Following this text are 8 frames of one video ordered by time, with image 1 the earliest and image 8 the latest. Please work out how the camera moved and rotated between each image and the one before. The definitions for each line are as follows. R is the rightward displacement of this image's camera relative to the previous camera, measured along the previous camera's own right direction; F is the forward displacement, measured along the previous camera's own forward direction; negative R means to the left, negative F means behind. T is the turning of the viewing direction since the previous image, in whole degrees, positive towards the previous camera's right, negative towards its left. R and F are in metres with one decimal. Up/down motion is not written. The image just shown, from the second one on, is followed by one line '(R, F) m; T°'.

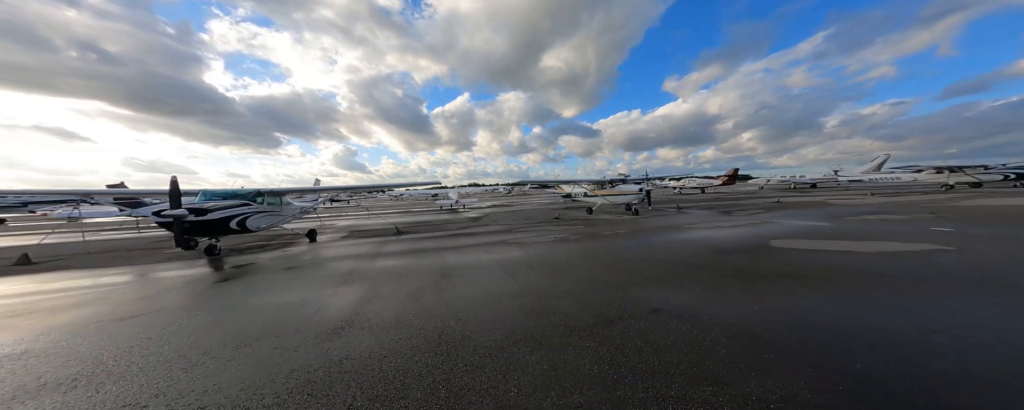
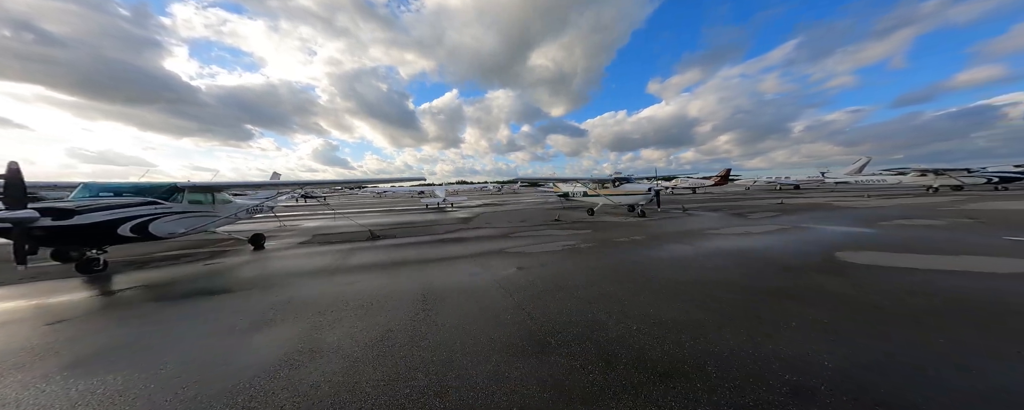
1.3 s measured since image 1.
(-0.4, +1.4) m; +3°
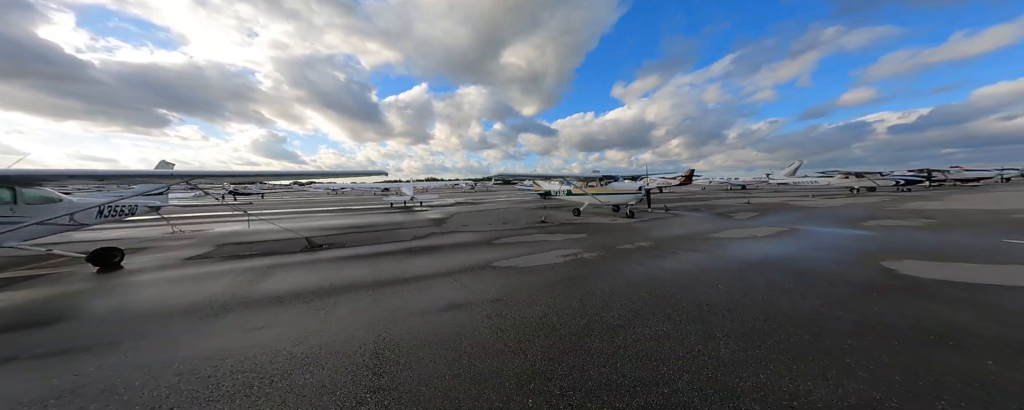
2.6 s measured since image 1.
(-0.5, +1.5) m; +8°
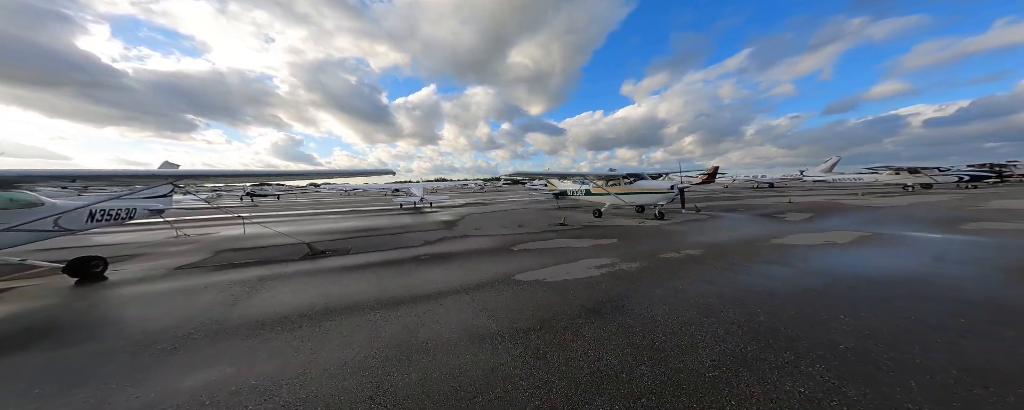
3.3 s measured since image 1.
(-0.3, +0.9) m; -2°
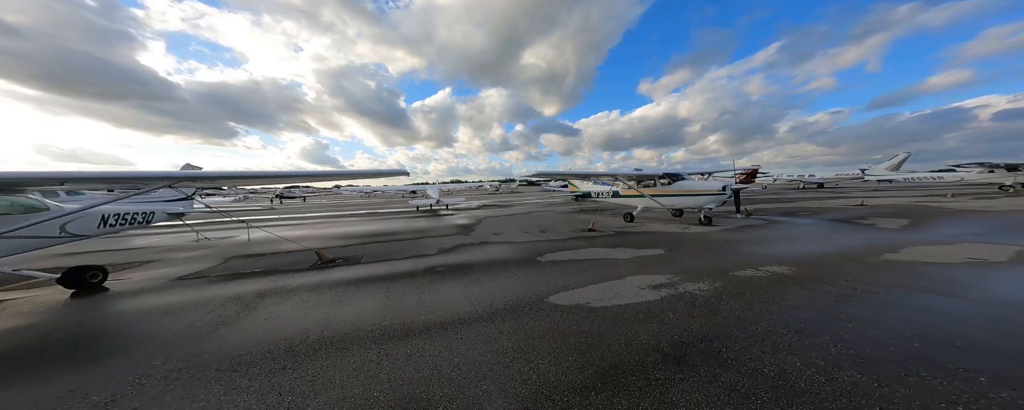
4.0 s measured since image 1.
(-0.3, +0.9) m; -4°
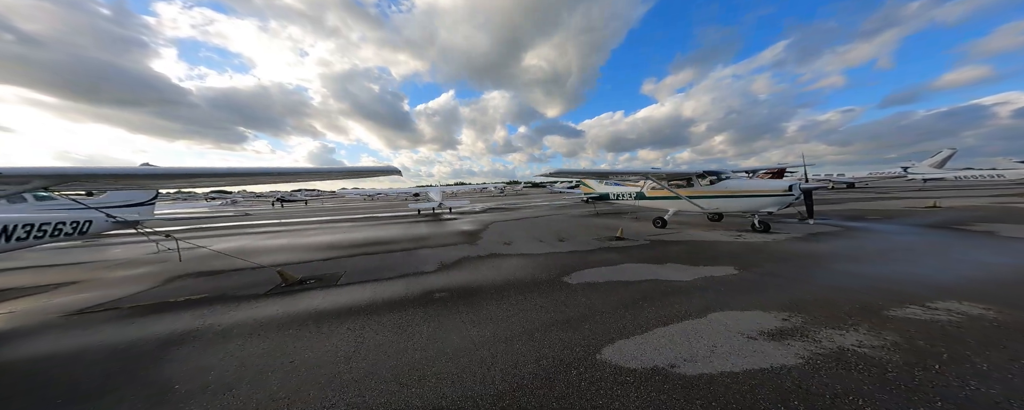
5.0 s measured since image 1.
(-0.3, +1.5) m; -1°
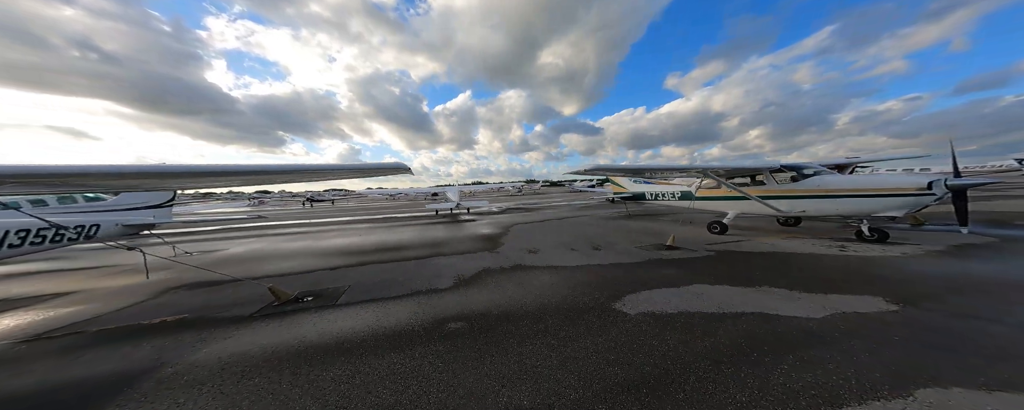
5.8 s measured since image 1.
(-0.3, +1.2) m; -5°
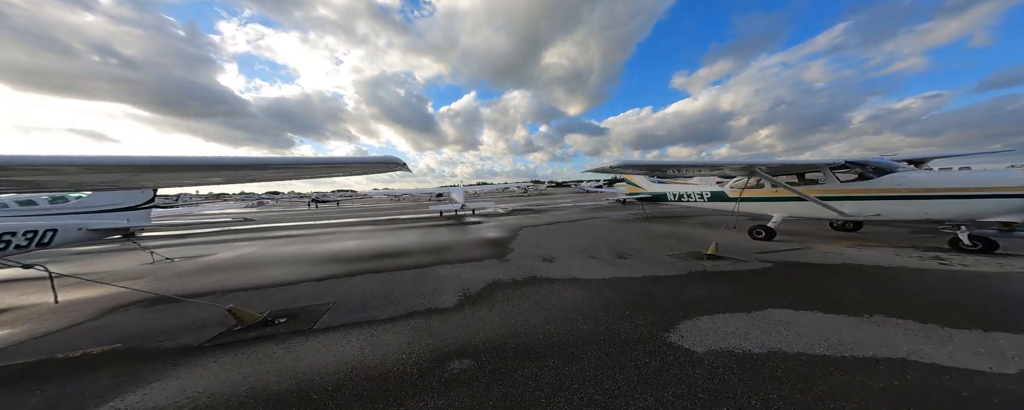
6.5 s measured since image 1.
(-0.2, +1.0) m; -1°
